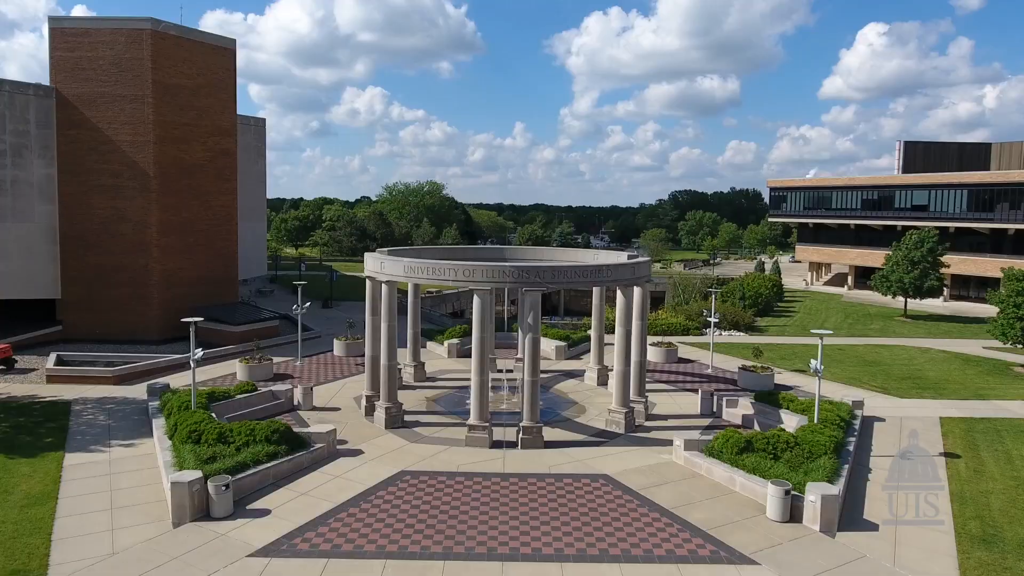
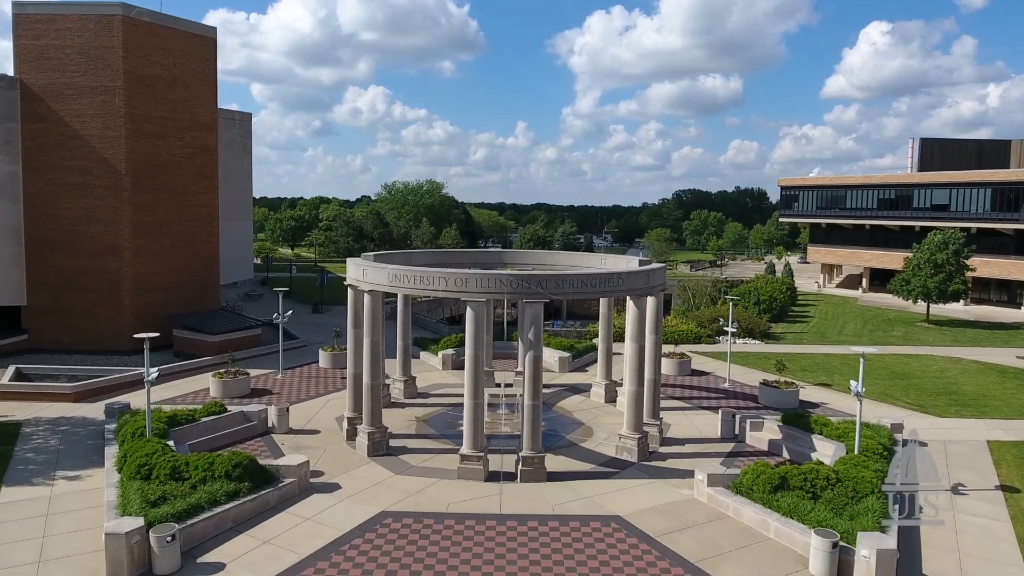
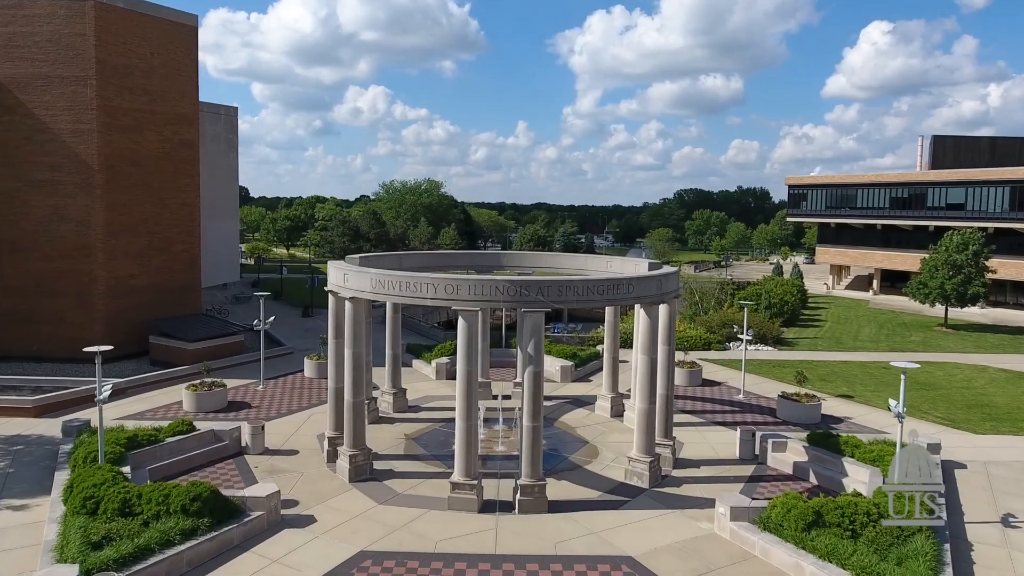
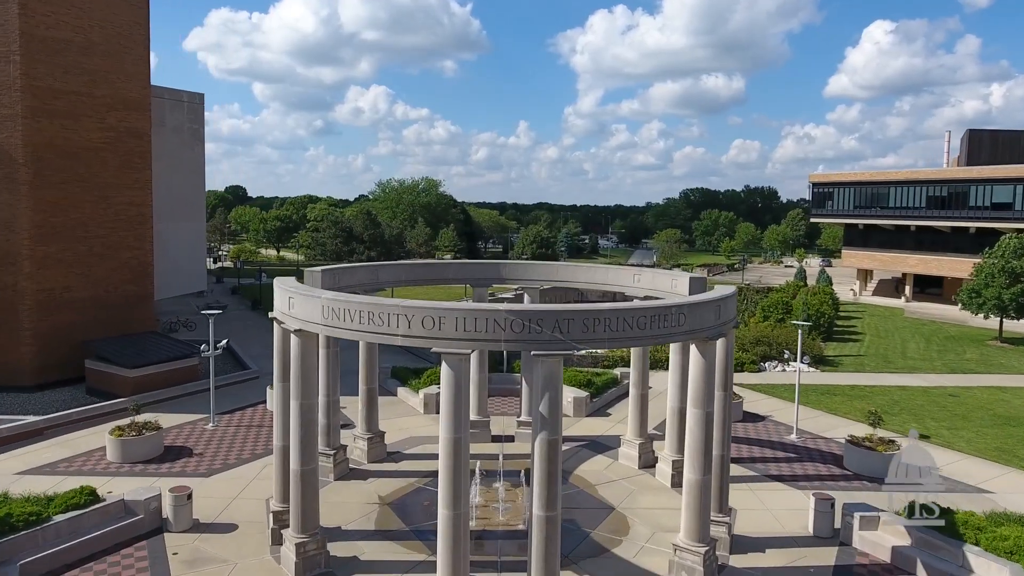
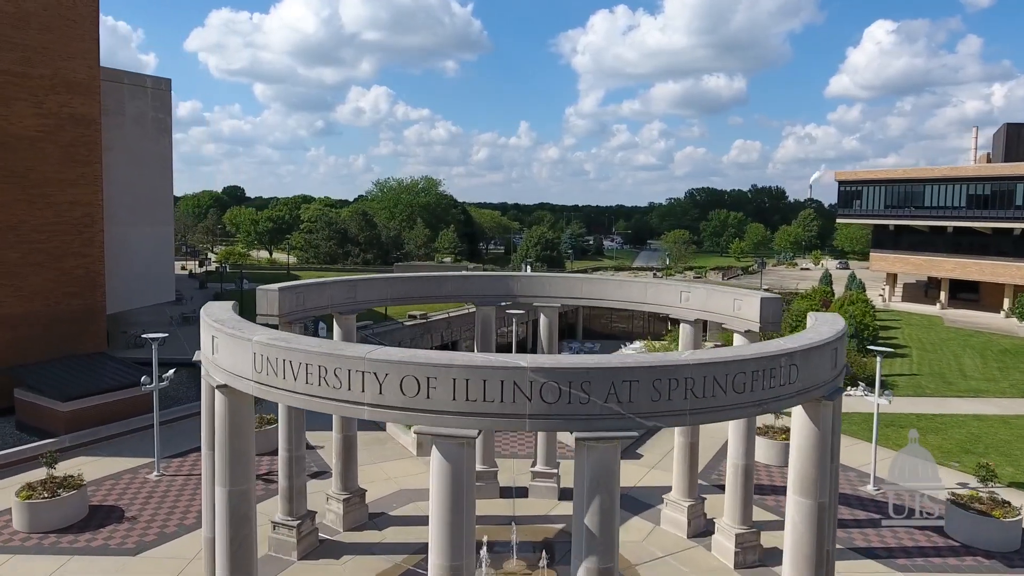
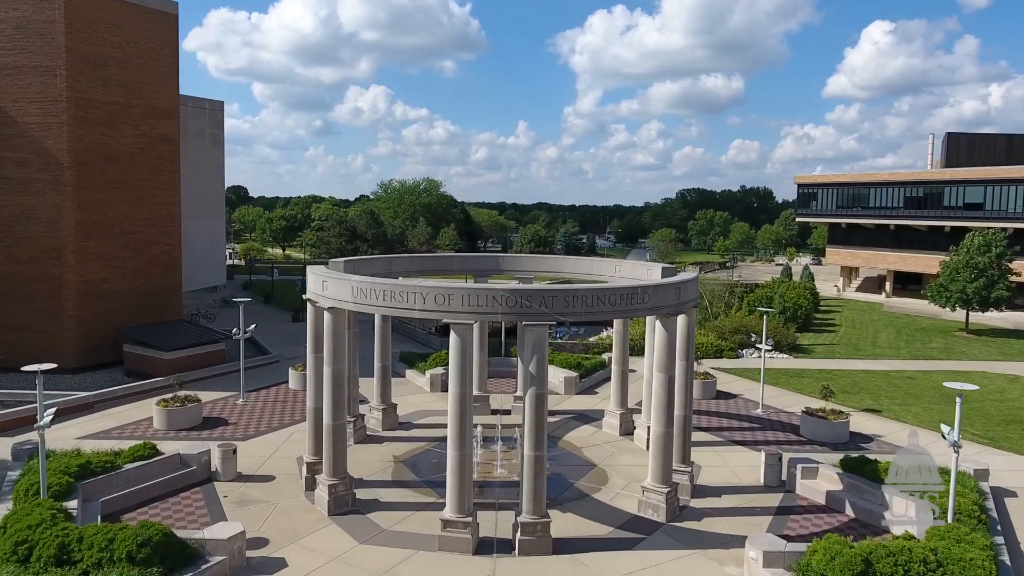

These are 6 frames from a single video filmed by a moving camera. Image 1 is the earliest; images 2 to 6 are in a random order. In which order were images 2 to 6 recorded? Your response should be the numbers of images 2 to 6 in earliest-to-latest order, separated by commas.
2, 3, 6, 4, 5
